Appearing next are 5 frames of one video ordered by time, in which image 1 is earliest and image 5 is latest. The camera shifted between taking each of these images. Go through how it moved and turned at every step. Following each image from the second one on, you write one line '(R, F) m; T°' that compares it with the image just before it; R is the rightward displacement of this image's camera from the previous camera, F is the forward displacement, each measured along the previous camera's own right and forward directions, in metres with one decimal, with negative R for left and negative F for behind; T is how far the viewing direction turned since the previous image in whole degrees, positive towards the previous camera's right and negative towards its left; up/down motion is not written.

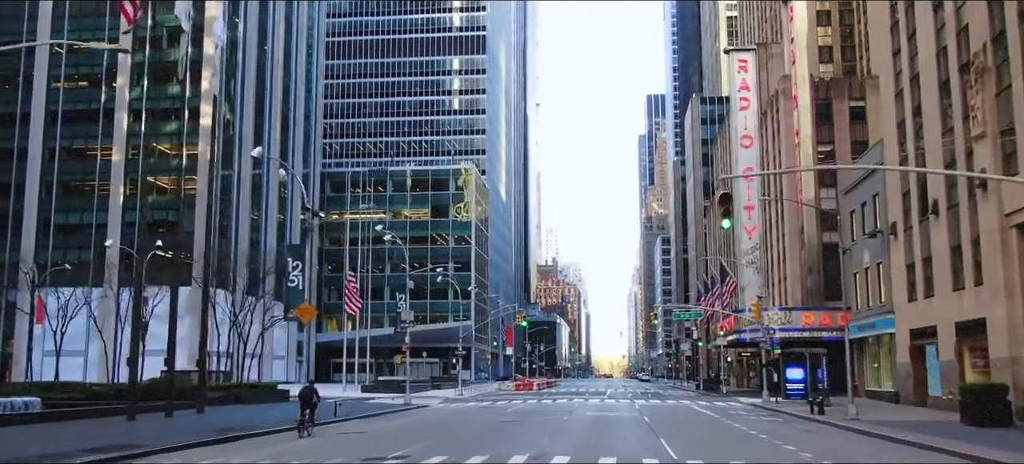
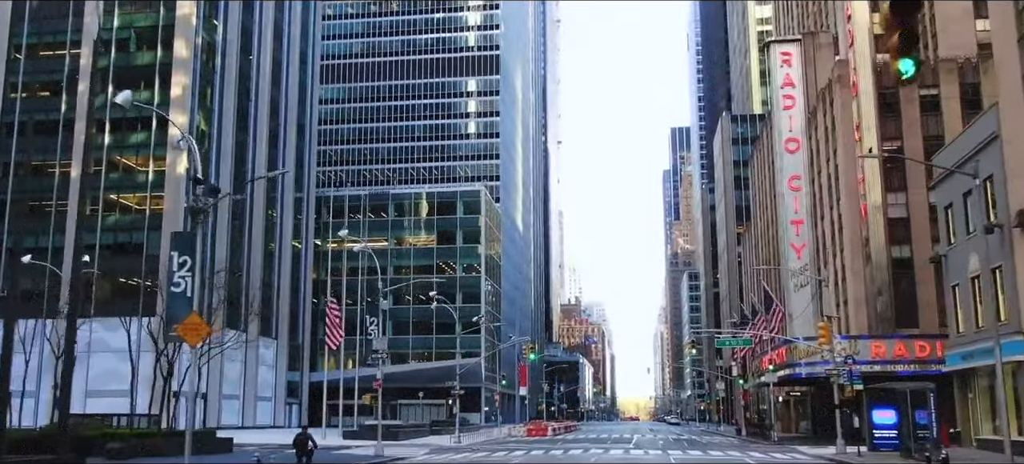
(+0.9, +9.0) m; -1°
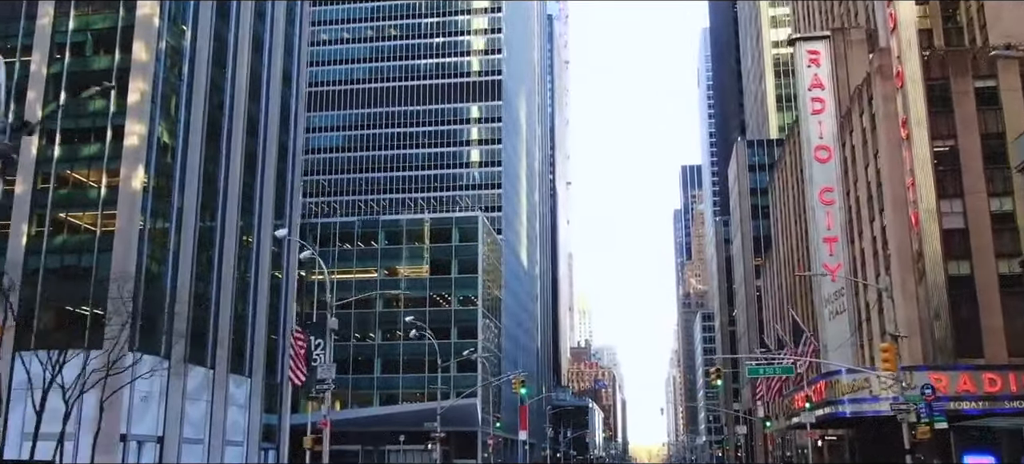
(+0.9, +6.8) m; -1°
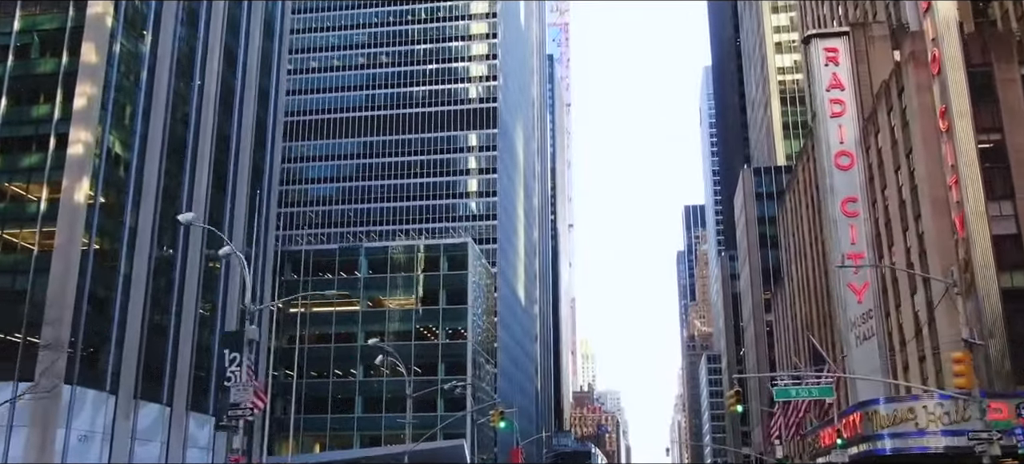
(+0.9, +5.6) m; 0°
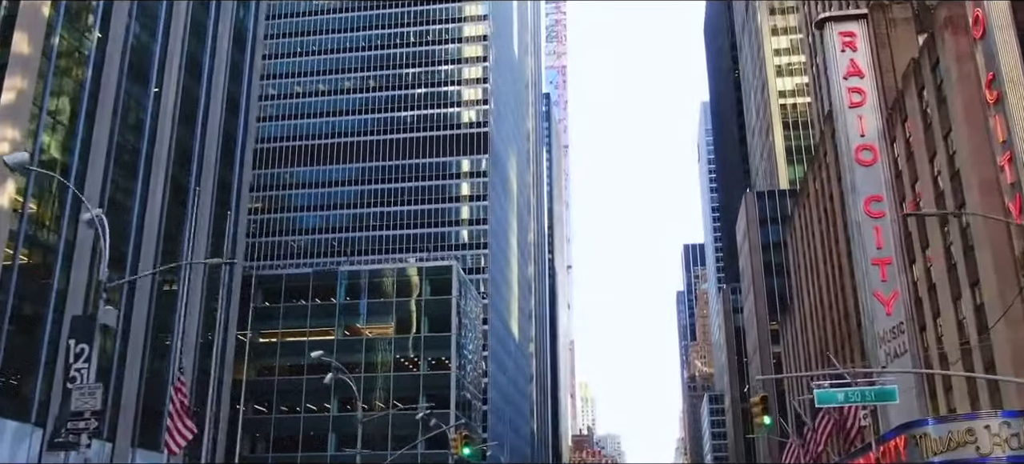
(+0.9, +5.6) m; 0°
